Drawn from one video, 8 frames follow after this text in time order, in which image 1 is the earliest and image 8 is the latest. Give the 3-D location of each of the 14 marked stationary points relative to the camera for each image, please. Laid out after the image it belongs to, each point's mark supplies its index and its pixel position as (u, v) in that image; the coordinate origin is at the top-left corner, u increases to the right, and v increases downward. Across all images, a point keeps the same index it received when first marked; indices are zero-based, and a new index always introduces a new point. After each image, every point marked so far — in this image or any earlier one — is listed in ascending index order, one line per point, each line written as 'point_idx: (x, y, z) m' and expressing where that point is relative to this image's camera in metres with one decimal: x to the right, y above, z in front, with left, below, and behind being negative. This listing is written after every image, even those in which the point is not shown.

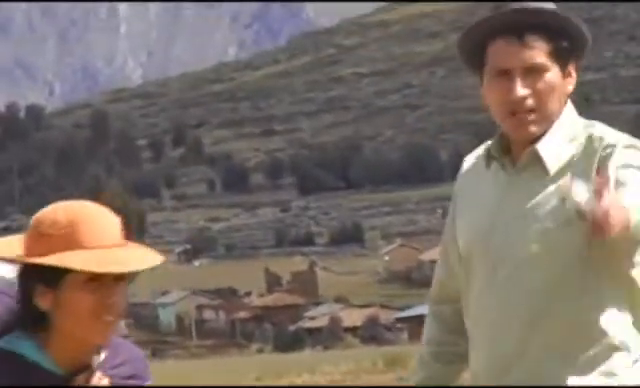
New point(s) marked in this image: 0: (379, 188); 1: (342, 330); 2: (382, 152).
0: (+0.1, 0.0, +3.1) m
1: (+0.1, -0.2, +3.0) m
2: (+0.1, +0.1, +3.1) m
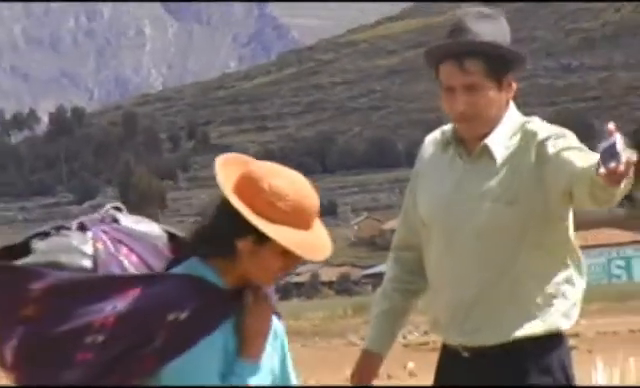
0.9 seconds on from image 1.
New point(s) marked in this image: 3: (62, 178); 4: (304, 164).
0: (+0.1, 0.0, +3.9) m
1: (0.0, -0.2, +3.8) m
2: (+0.1, +0.1, +3.9) m
3: (-0.5, 0.0, +3.7) m
4: (0.0, +0.1, +3.9) m
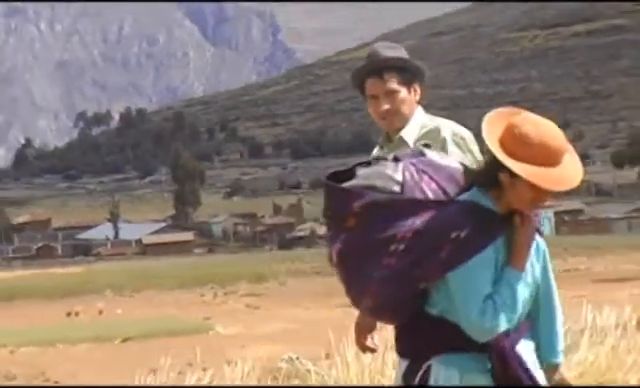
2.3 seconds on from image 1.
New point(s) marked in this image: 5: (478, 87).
0: (0.0, +0.1, +5.3) m
1: (0.0, -0.1, +5.2) m
2: (0.0, +0.2, +5.3) m
3: (-0.5, +0.1, +5.1) m
4: (0.0, +0.1, +5.3) m
5: (+0.4, +0.3, +5.3) m
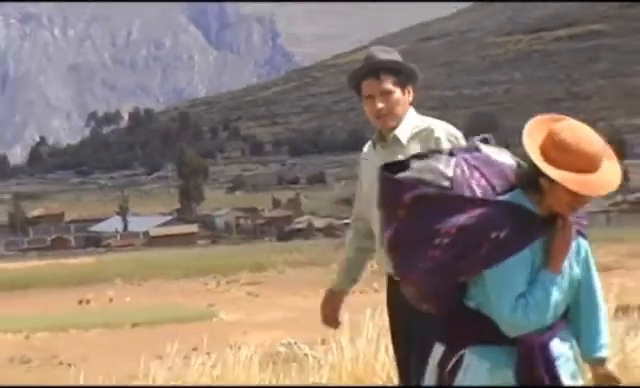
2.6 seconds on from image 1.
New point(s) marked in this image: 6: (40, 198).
0: (0.0, +0.1, +5.6) m
1: (0.0, -0.1, +5.5) m
2: (0.0, +0.2, +5.6) m
3: (-0.5, +0.1, +5.5) m
4: (0.0, +0.1, +5.6) m
5: (+0.4, +0.3, +5.6) m
6: (-0.7, 0.0, +5.5) m
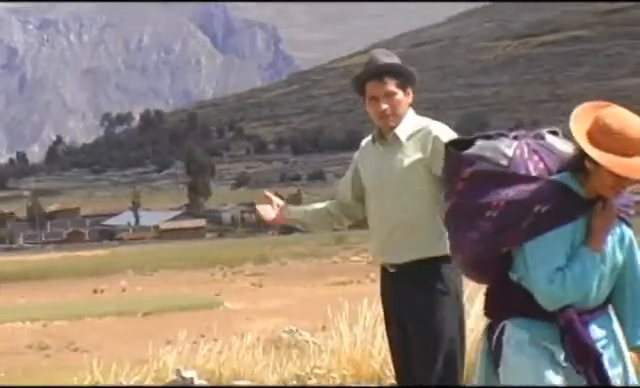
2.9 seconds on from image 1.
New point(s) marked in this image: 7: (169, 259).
0: (0.0, +0.1, +5.9) m
1: (0.0, -0.1, +5.9) m
2: (0.0, +0.2, +6.0) m
3: (-0.5, +0.1, +5.8) m
4: (0.0, +0.1, +6.0) m
5: (+0.4, +0.3, +6.0) m
6: (-0.7, 0.0, +5.8) m
7: (-0.4, -0.2, +5.7) m
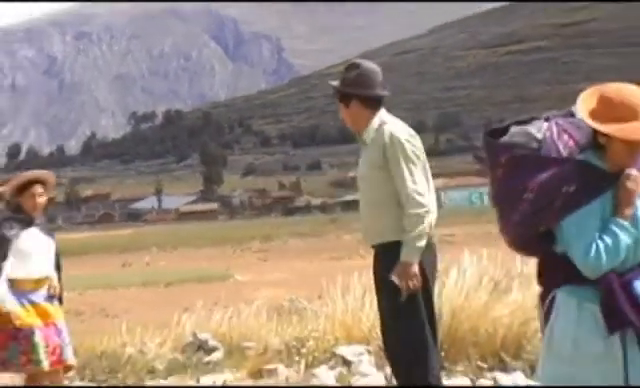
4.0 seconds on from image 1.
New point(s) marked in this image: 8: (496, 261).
0: (0.0, +0.2, +6.9) m
1: (0.0, 0.0, +6.8) m
2: (0.0, +0.2, +6.9) m
3: (-0.5, +0.1, +6.8) m
4: (-0.1, +0.2, +6.9) m
5: (+0.4, +0.3, +6.9) m
6: (-0.7, 0.0, +6.8) m
7: (-0.4, -0.1, +6.7) m
8: (+0.6, -0.2, +6.9) m
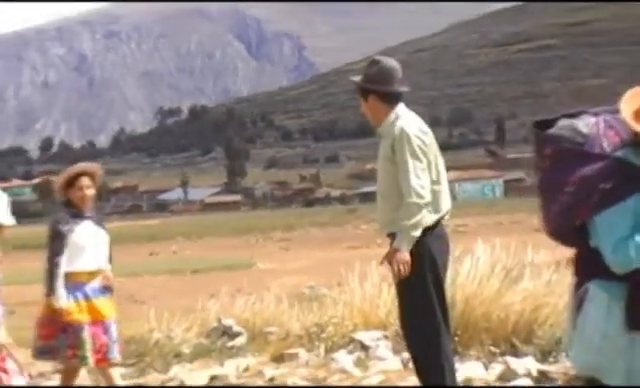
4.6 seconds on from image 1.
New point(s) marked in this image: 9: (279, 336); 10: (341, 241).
0: (+0.1, +0.2, +7.2) m
1: (+0.1, 0.0, +7.1) m
2: (+0.1, +0.2, +7.2) m
3: (-0.4, +0.2, +7.1) m
4: (0.0, +0.2, +7.2) m
5: (+0.4, +0.4, +7.2) m
6: (-0.7, +0.1, +7.1) m
7: (-0.4, -0.1, +7.0) m
8: (+0.7, -0.2, +7.2) m
9: (-0.1, -0.5, +7.0) m
10: (+0.1, -0.2, +7.1) m
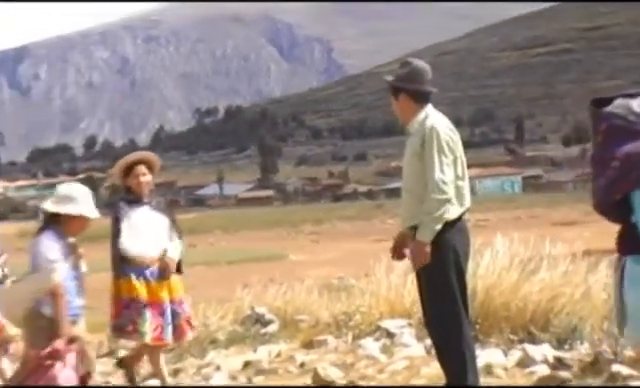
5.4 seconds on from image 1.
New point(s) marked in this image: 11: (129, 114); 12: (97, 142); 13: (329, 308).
0: (+0.2, +0.2, +7.6) m
1: (+0.2, 0.0, +7.5) m
2: (+0.2, +0.3, +7.6) m
3: (-0.3, +0.2, +7.5) m
4: (+0.1, +0.2, +7.6) m
5: (+0.6, +0.4, +7.6) m
6: (-0.6, +0.1, +7.5) m
7: (-0.3, -0.1, +7.4) m
8: (+0.8, -0.2, +7.6) m
9: (0.0, -0.5, +7.4) m
10: (+0.2, -0.1, +7.5) m
11: (-0.7, +0.3, +7.4) m
12: (-0.8, +0.2, +7.4) m
13: (0.0, -0.4, +7.4) m
